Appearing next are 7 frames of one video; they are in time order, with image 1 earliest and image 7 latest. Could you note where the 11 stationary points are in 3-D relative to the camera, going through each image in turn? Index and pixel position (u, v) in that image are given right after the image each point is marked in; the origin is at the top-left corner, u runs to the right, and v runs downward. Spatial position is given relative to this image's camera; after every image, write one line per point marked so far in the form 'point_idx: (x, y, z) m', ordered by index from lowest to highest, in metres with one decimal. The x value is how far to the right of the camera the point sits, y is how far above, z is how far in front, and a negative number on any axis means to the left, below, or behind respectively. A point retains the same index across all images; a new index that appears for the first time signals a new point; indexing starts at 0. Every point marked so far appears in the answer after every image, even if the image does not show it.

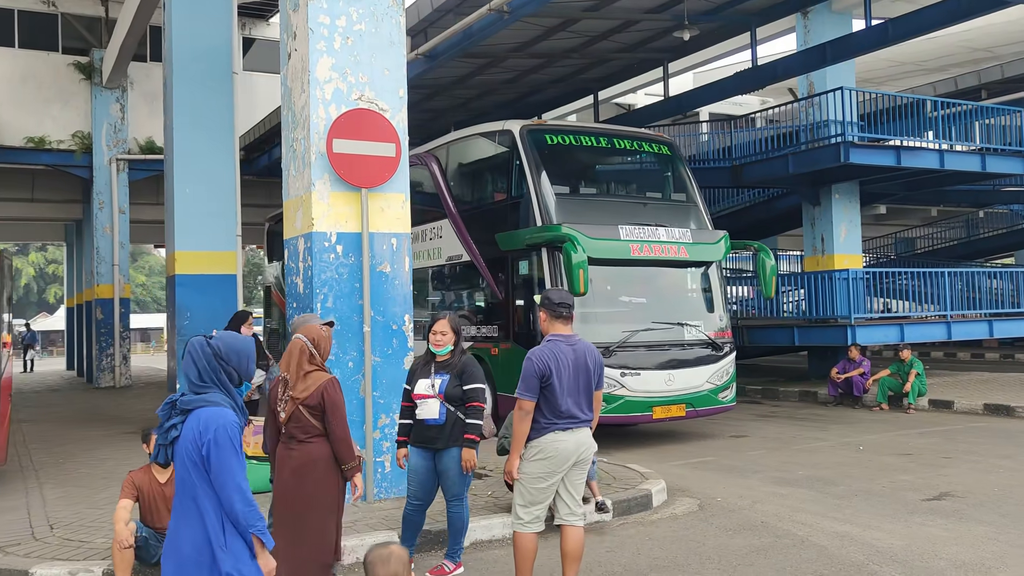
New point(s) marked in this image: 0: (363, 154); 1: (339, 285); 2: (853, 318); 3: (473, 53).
0: (-1.2, +1.0, +6.6) m
1: (-1.4, 0.0, +6.6) m
2: (+6.2, -0.5, +15.5) m
3: (-0.7, +4.5, +16.2) m
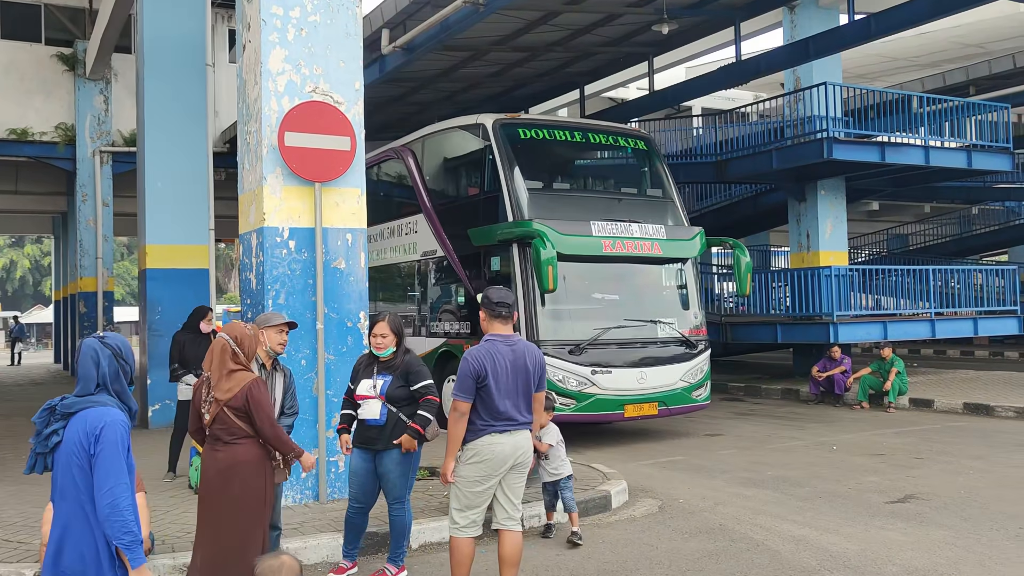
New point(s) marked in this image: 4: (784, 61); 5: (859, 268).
0: (-1.5, +1.1, +6.5) m
1: (-1.7, +0.1, +6.5) m
2: (+5.9, -0.5, +15.4) m
3: (-1.1, +4.6, +16.1) m
4: (+4.9, +4.1, +15.3) m
5: (+6.7, +0.4, +16.1) m
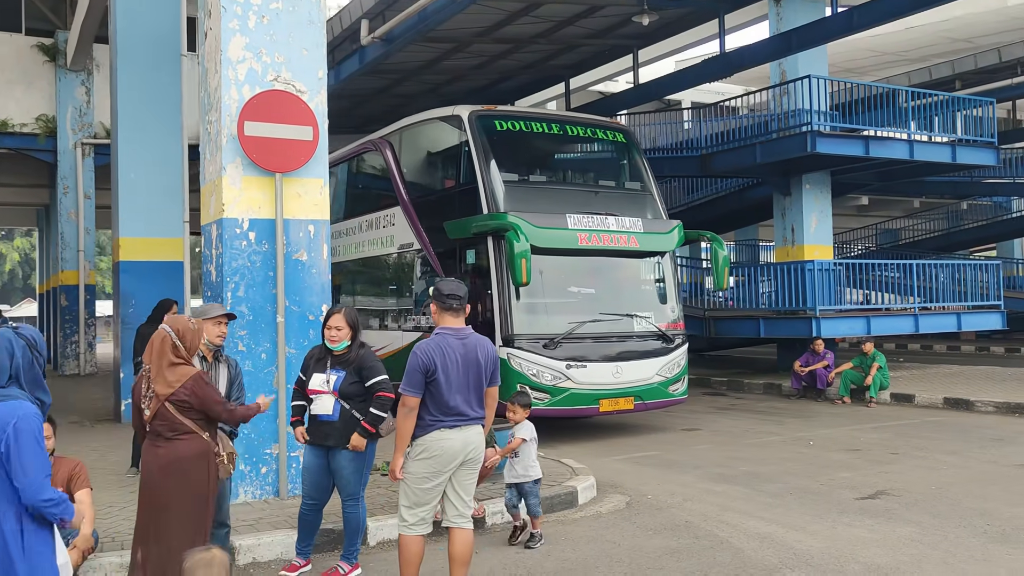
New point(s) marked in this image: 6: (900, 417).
0: (-1.8, +1.1, +6.4) m
1: (-2.0, +0.1, +6.4) m
2: (+5.5, -0.4, +15.4) m
3: (-1.4, +4.7, +15.9) m
4: (+4.5, +4.2, +15.2) m
5: (+6.4, +0.5, +16.0) m
6: (+5.4, -1.8, +11.7) m
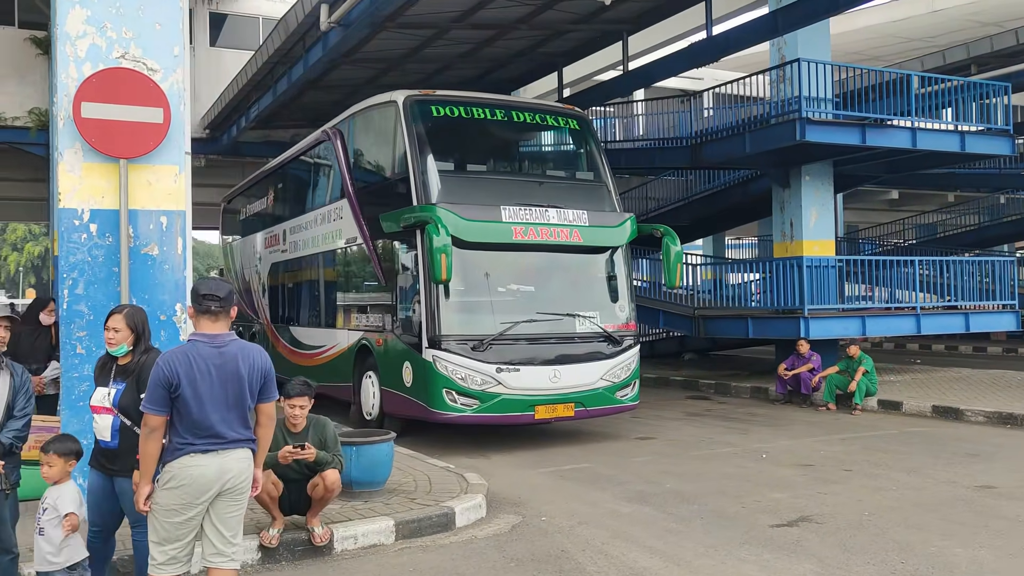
0: (-2.7, +1.1, +5.8) m
1: (-2.9, +0.1, +5.8) m
2: (+5.0, -0.4, +14.4) m
3: (-1.8, +4.8, +15.3) m
4: (+4.1, +4.2, +14.2) m
5: (+5.9, +0.5, +15.0) m
6: (+4.7, -1.8, +10.8) m
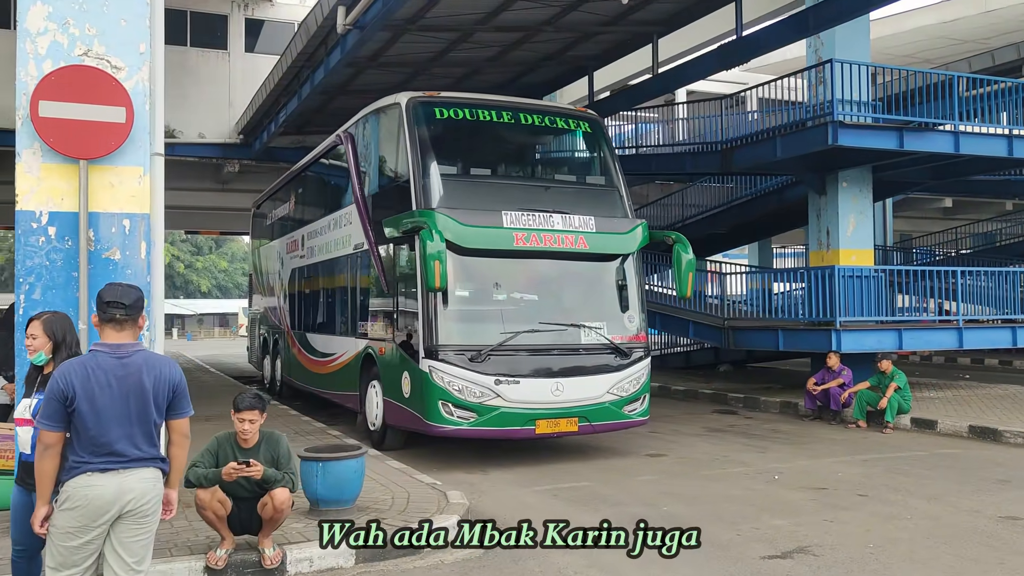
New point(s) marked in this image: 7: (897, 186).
0: (-2.9, +1.1, +5.6) m
1: (-3.1, +0.1, +5.6) m
2: (+5.3, -0.5, +13.8) m
3: (-1.4, +4.7, +15.1) m
4: (+4.4, +4.1, +13.7) m
5: (+6.3, +0.3, +14.3) m
6: (+4.8, -1.9, +10.1) m
7: (+8.5, +2.2, +18.7) m
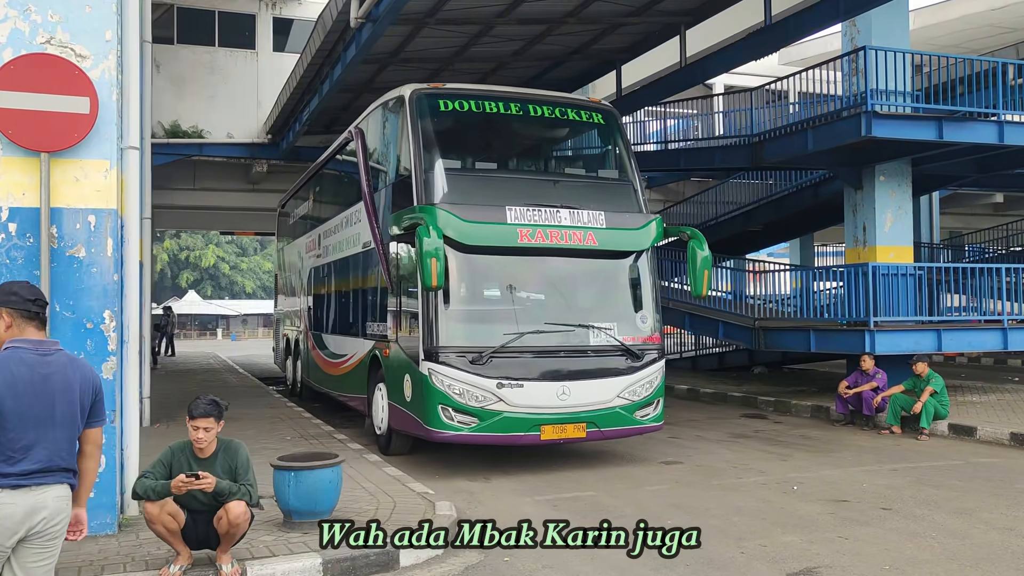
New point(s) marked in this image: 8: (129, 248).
0: (-3.0, +1.1, +5.4) m
1: (-3.2, +0.1, +5.4) m
2: (+5.6, -0.5, +13.1) m
3: (-1.1, +4.7, +14.7) m
4: (+4.7, +4.1, +13.1) m
5: (+6.6, +0.3, +13.6) m
6: (+4.9, -1.9, +9.5) m
7: (+9.0, +2.3, +17.9) m
8: (-2.7, +0.3, +6.1) m
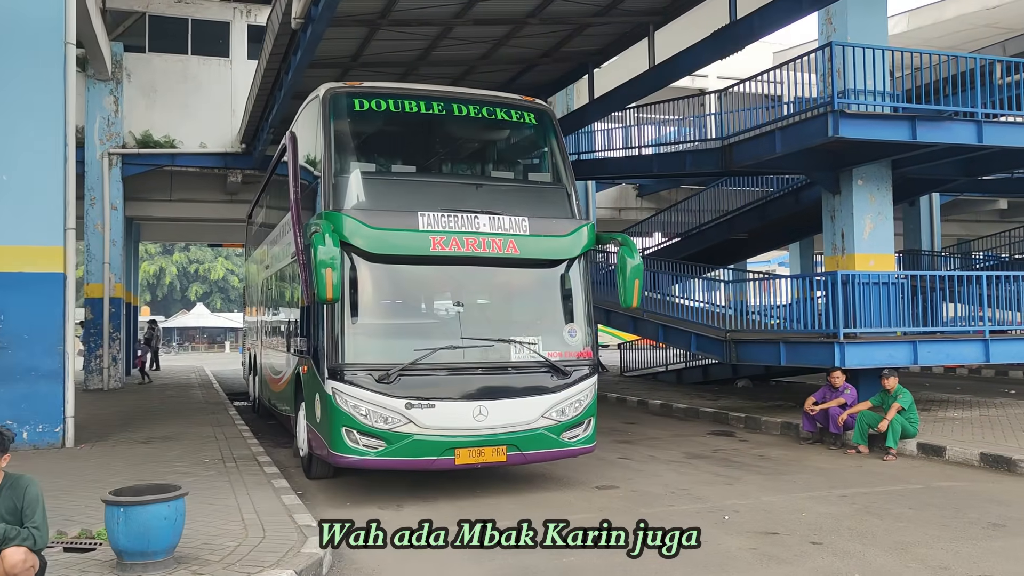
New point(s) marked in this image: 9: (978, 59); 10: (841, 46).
0: (-3.8, +1.0, +4.8) m
1: (-4.0, 0.0, +4.8) m
2: (+4.9, -0.6, +12.4) m
3: (-1.8, +4.5, +14.2) m
4: (+3.9, +3.9, +12.4) m
5: (+5.9, +0.2, +12.9) m
6: (+4.1, -2.0, +8.8) m
7: (+8.3, +2.1, +17.1) m
8: (-3.6, +0.2, +5.5) m
9: (+7.6, +3.8, +14.1) m
10: (+5.1, +3.7, +13.1) m
